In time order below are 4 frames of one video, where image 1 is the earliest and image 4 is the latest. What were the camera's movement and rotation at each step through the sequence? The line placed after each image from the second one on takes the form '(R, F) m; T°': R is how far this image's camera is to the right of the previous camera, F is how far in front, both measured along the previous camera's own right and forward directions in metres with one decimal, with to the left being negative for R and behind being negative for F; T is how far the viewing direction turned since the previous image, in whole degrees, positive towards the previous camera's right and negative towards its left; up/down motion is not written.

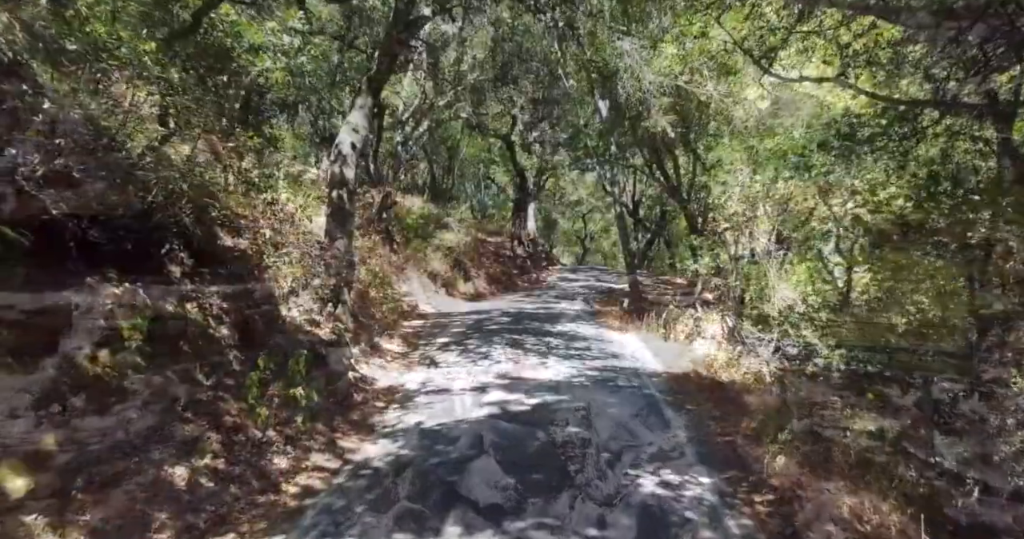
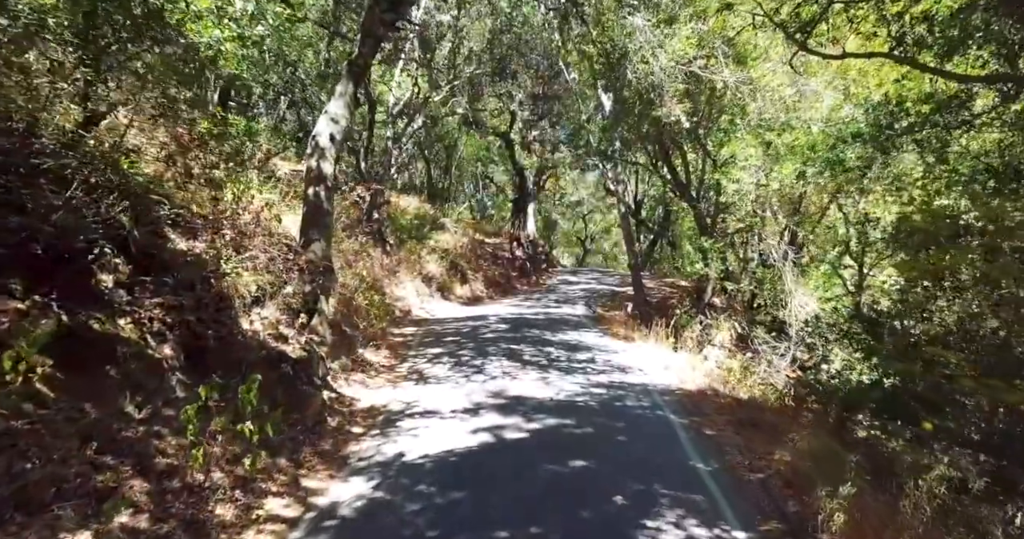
(0.0, +1.1) m; 0°
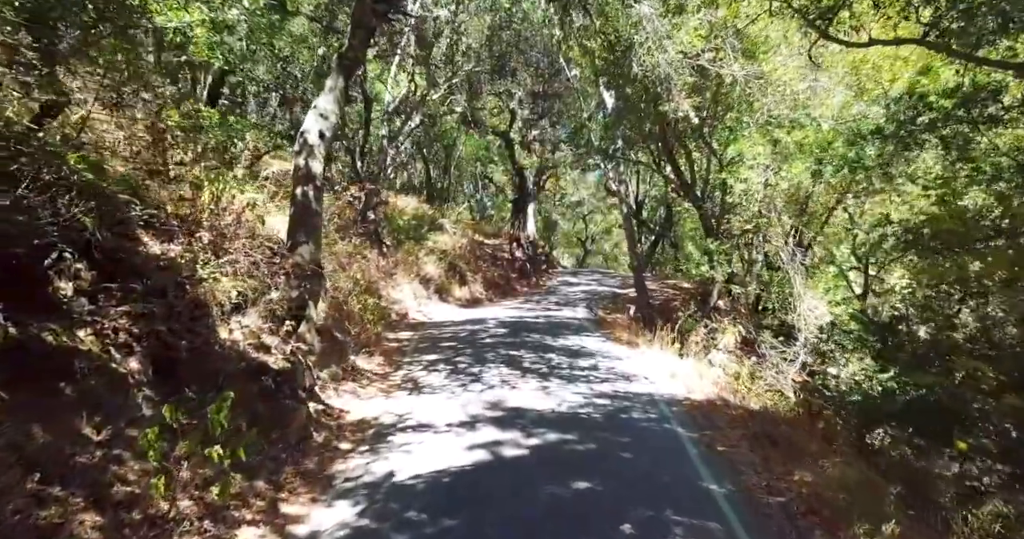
(0.0, +0.5) m; 0°
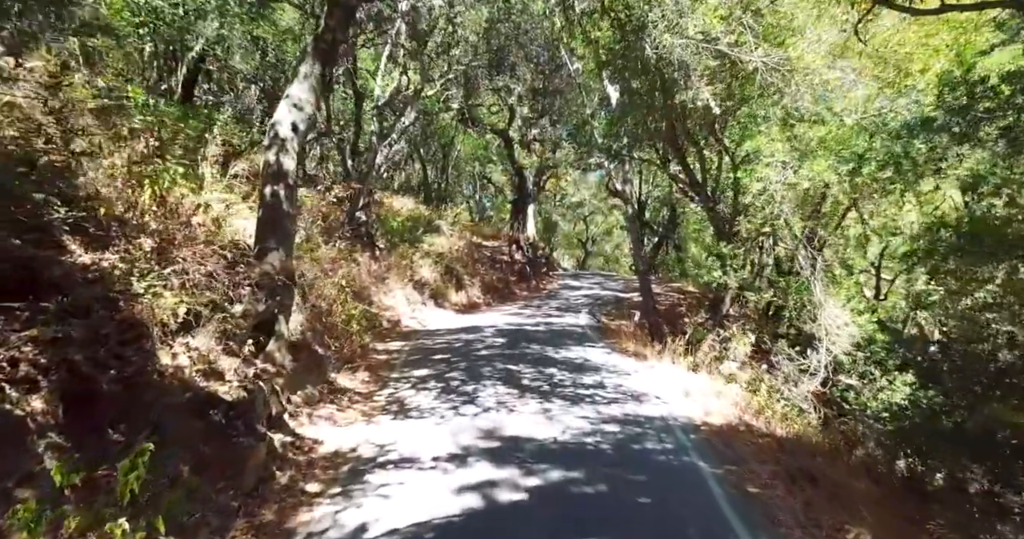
(0.0, +1.0) m; 0°
